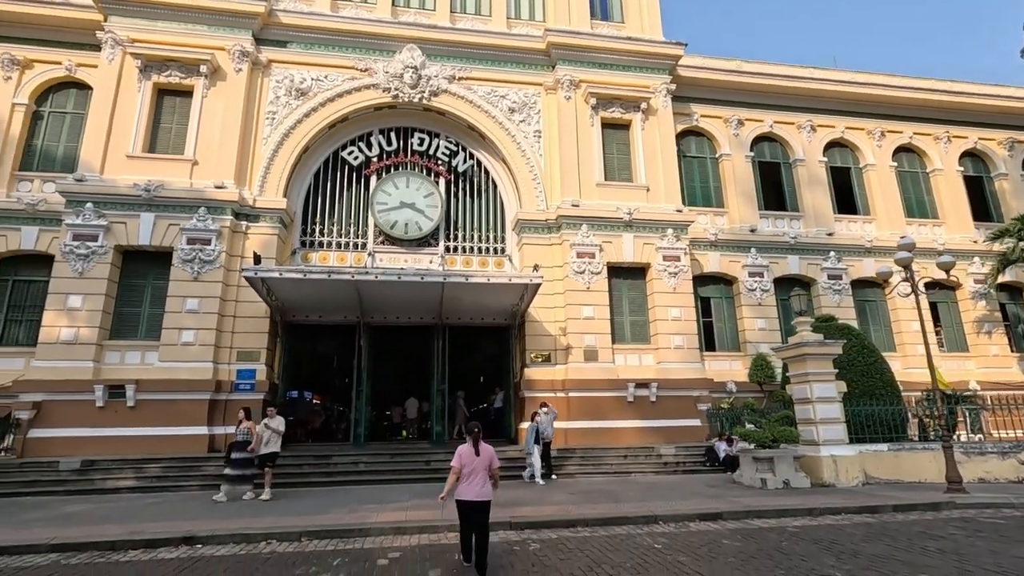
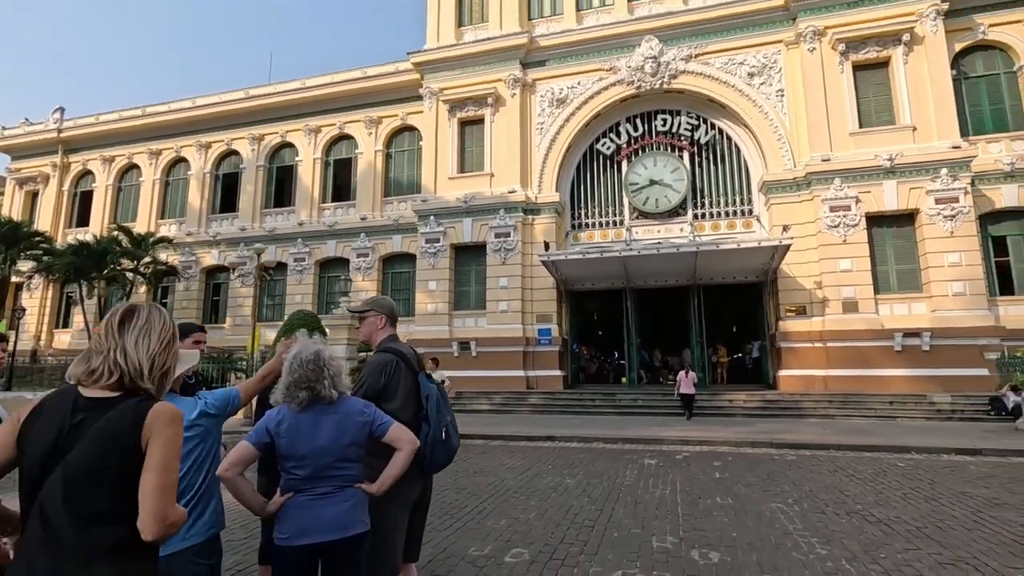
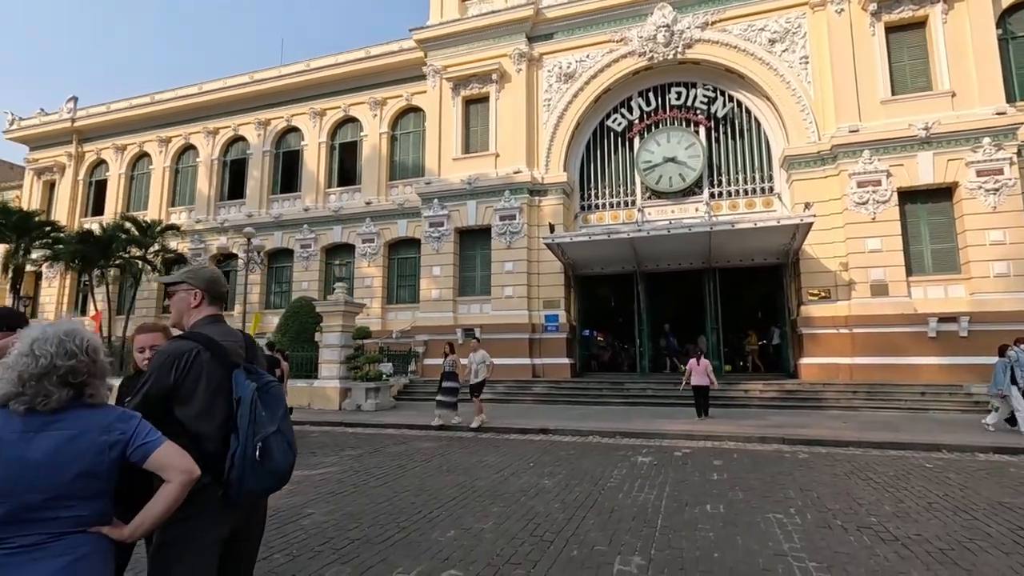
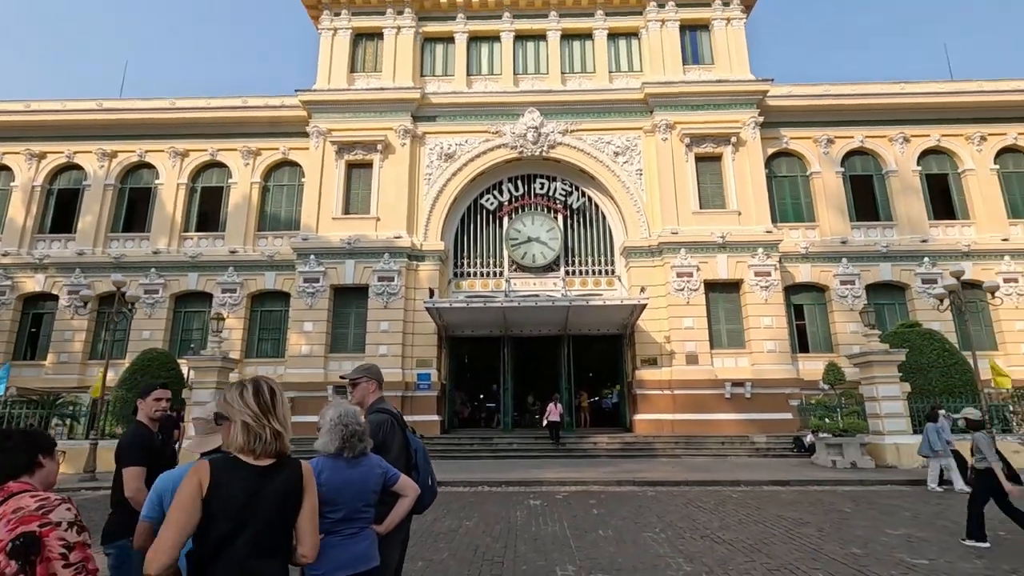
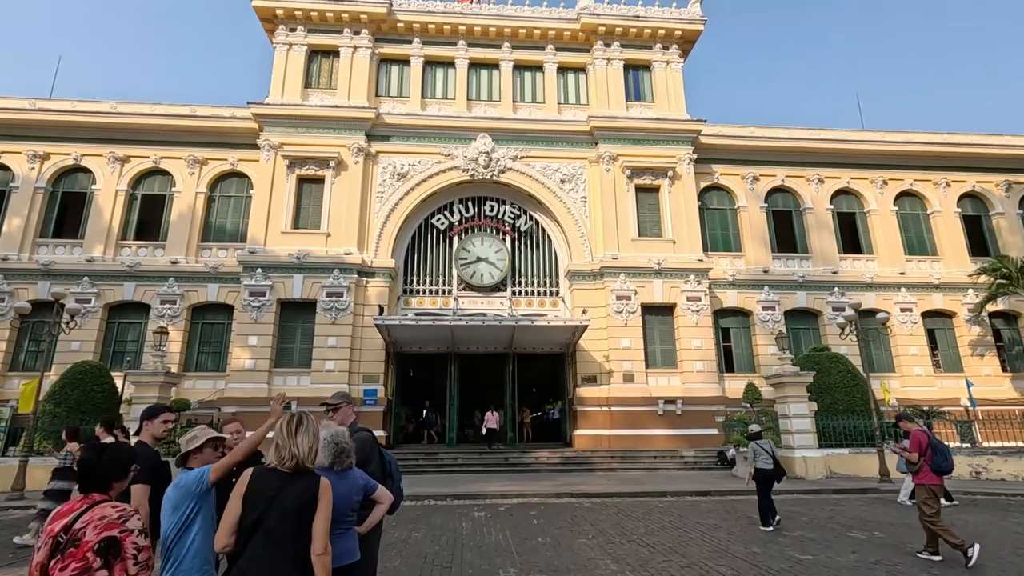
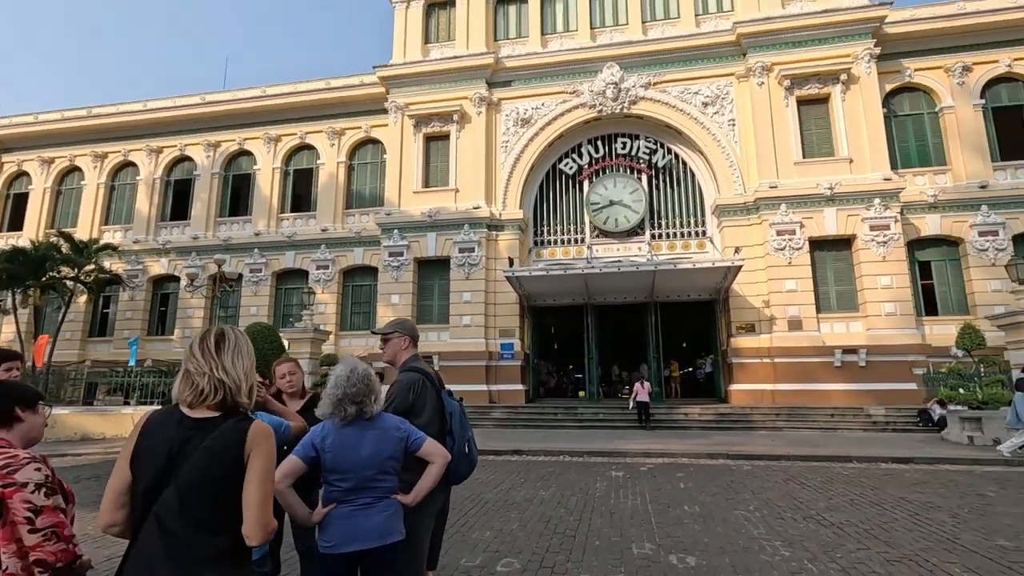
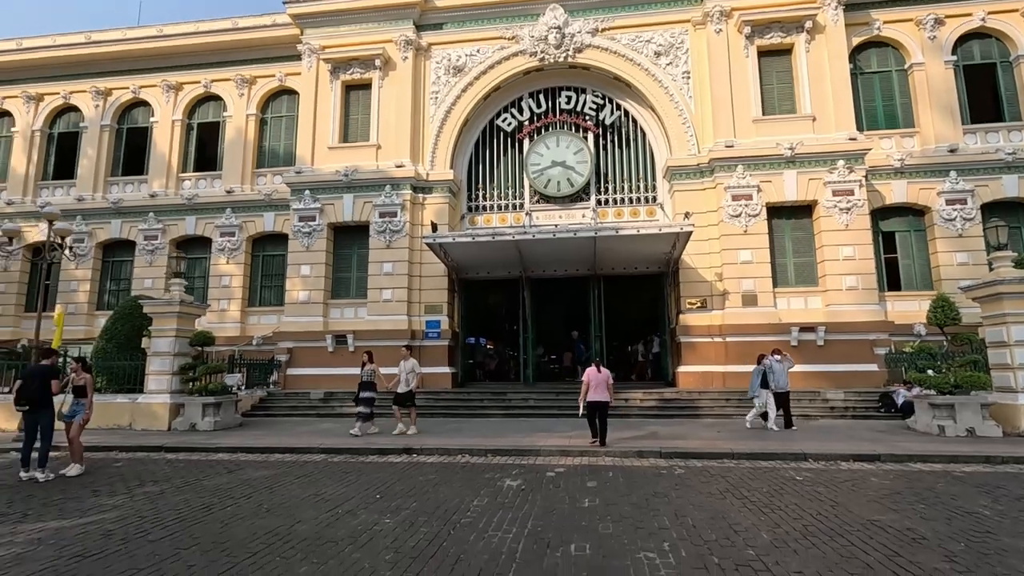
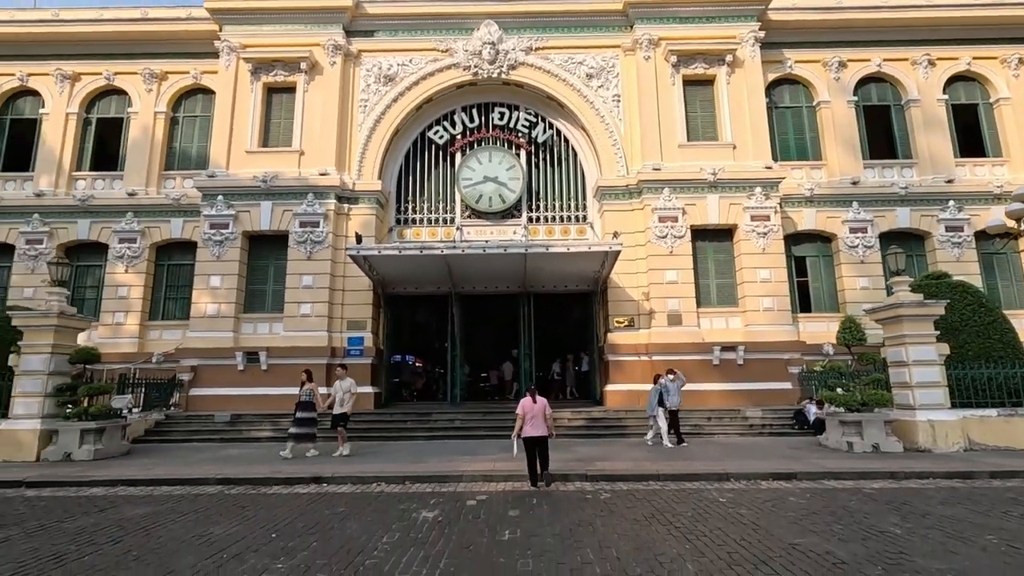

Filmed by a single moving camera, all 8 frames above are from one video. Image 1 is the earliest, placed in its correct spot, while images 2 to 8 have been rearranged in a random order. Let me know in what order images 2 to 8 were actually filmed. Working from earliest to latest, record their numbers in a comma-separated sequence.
8, 7, 3, 2, 6, 4, 5
